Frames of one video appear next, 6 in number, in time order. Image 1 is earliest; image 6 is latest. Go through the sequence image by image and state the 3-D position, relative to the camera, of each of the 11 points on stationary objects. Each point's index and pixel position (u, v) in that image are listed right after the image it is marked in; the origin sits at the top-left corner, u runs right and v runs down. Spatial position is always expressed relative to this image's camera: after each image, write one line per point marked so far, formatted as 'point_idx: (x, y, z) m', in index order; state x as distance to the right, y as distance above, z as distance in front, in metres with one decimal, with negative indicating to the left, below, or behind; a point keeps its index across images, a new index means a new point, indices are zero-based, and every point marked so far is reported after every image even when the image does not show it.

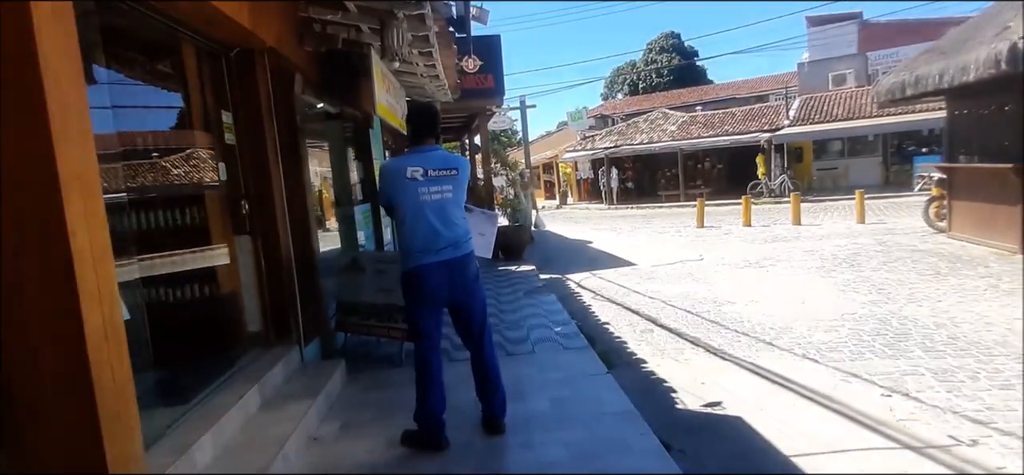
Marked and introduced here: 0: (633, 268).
0: (+1.9, -0.5, +8.8) m
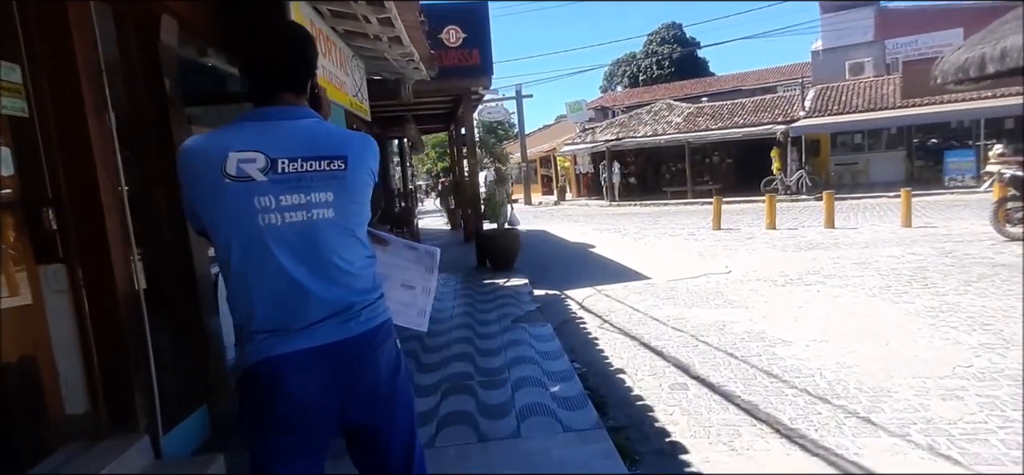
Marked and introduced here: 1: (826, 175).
0: (+1.8, -0.6, +7.3) m
1: (+8.5, +1.7, +14.8) m
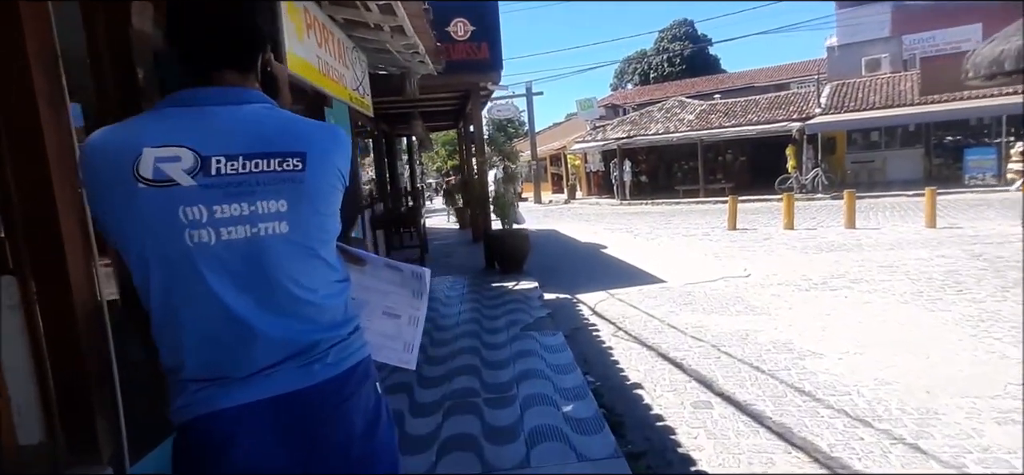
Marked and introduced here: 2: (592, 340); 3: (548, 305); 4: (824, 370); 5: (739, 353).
0: (+1.9, -0.6, +6.9) m
1: (+8.8, +1.7, +14.3) m
2: (+0.8, -1.0, +5.2) m
3: (+0.4, -0.8, +6.6) m
4: (+2.3, -1.0, +4.0) m
5: (+1.9, -1.0, +4.5) m
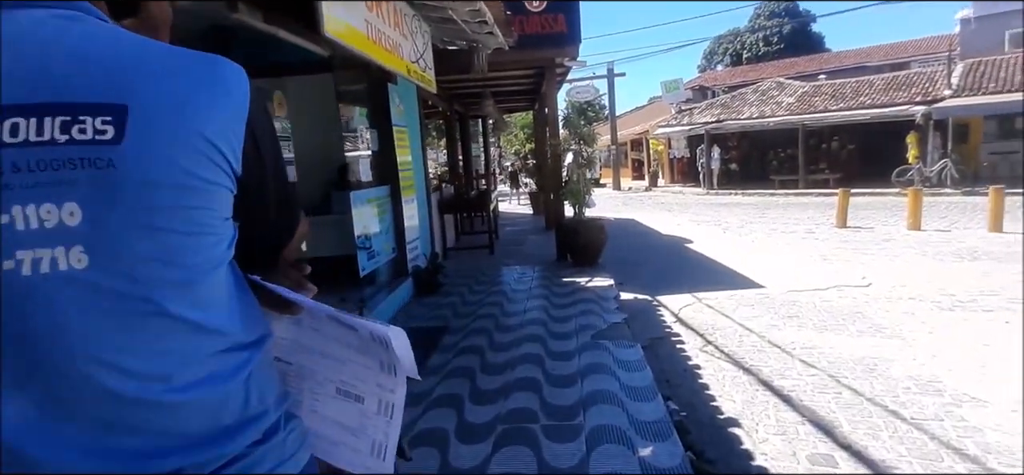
0: (+2.7, -0.6, +6.0) m
1: (+10.6, +1.6, +12.3) m
2: (+1.4, -1.0, +4.5) m
3: (+1.2, -0.7, +5.8) m
4: (+2.7, -1.0, +3.1) m
5: (+2.3, -1.0, +3.6) m
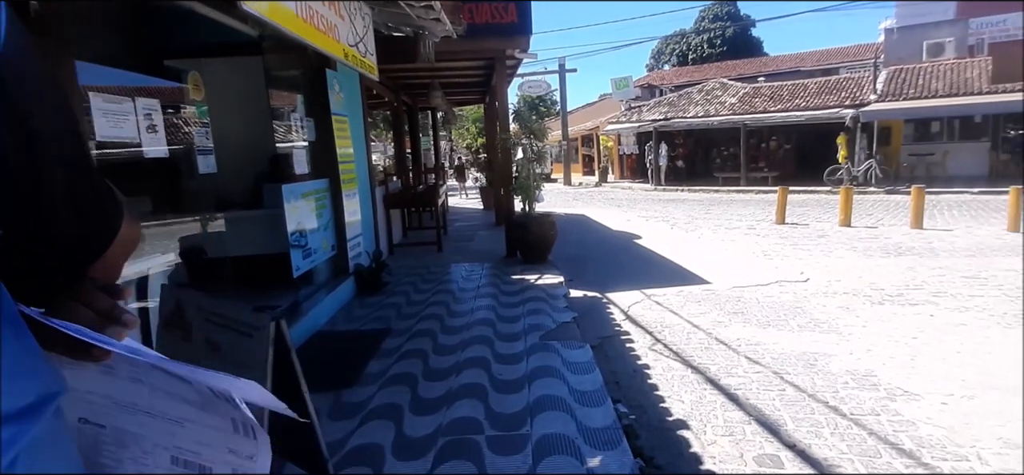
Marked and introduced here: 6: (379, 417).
0: (+2.1, -0.6, +6.0) m
1: (+9.4, +1.7, +13.0) m
2: (+0.9, -0.9, +4.4) m
3: (+0.6, -0.7, +5.8) m
4: (+2.4, -1.0, +3.1) m
5: (+2.0, -1.0, +3.6) m
6: (-0.8, -1.1, +3.5) m
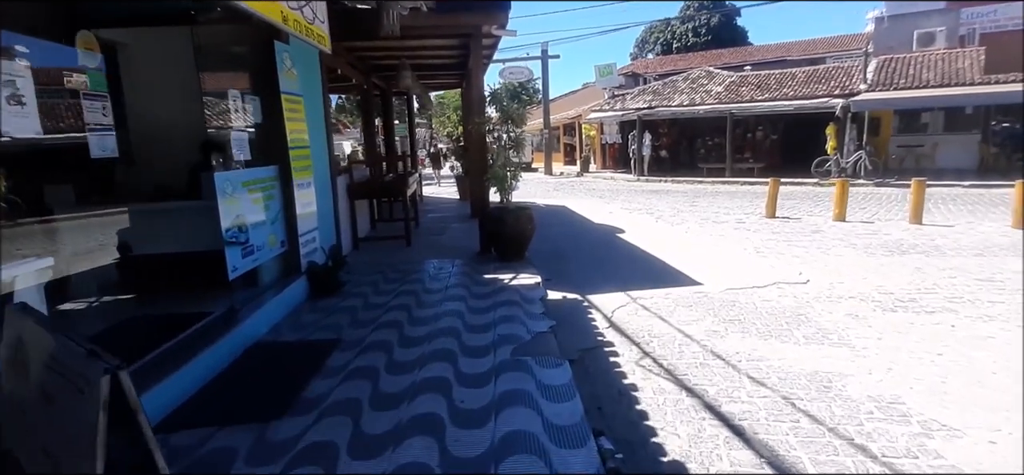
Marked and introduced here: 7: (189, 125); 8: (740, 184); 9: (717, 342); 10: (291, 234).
0: (+1.9, -0.6, +5.5) m
1: (+9.0, +1.8, +12.6) m
2: (+0.7, -0.9, +3.8) m
3: (+0.4, -0.7, +5.2) m
4: (+2.2, -1.1, +2.6) m
5: (+1.8, -1.0, +3.1) m
6: (-1.0, -1.1, +2.8) m
7: (-3.1, +1.1, +5.3) m
8: (+6.5, +1.5, +15.5) m
9: (+1.6, -0.8, +4.2) m
10: (-2.1, 0.0, +5.3) m
